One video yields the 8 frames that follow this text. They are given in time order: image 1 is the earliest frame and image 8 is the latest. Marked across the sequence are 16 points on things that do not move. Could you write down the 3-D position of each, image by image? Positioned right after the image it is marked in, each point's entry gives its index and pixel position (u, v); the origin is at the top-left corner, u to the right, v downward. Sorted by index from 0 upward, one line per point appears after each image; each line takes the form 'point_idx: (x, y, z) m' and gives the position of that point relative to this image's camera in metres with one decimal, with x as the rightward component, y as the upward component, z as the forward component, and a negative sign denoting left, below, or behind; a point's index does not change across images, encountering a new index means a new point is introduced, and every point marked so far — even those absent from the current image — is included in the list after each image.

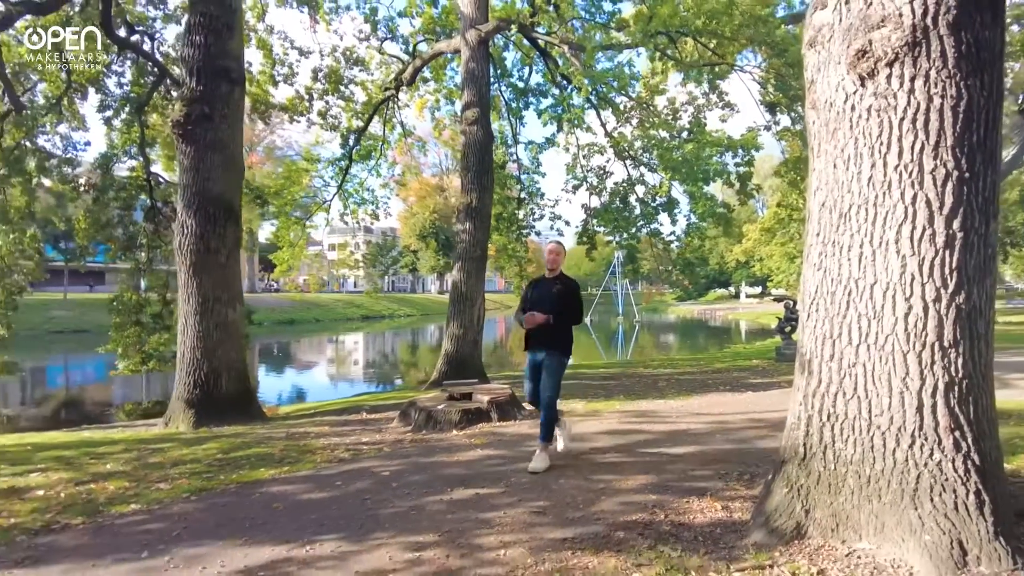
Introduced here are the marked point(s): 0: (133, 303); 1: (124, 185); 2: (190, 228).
0: (-10.0, -0.4, +16.2) m
1: (-10.1, +2.6, +15.9) m
2: (-5.2, +1.0, +9.9) m
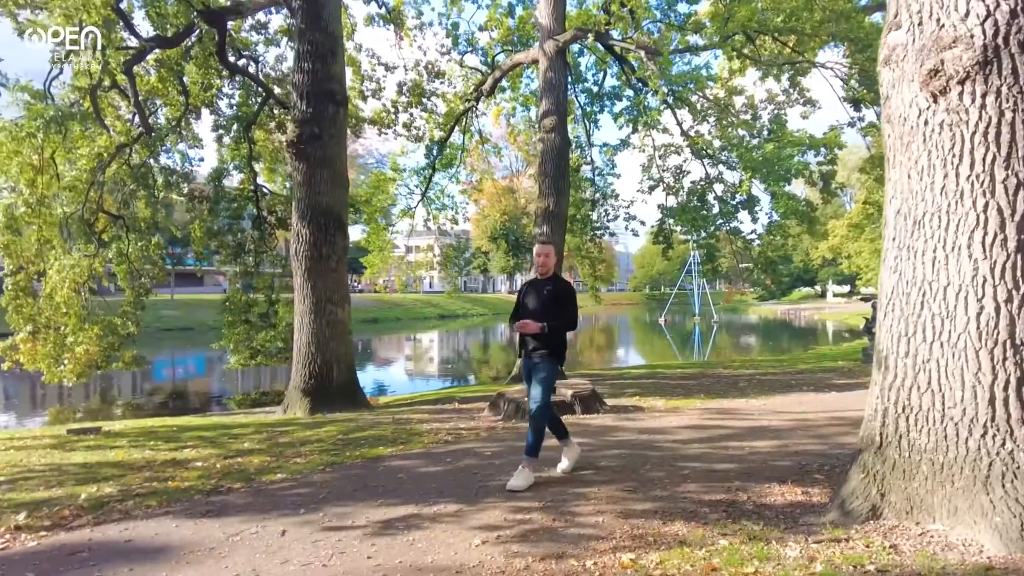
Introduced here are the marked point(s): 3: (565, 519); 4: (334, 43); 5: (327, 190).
0: (-7.9, -0.4, +17.8) m
1: (-8.0, +2.6, +17.5) m
2: (-3.8, +0.9, +11.0) m
3: (+0.4, -1.7, +4.5) m
4: (-3.4, +4.5, +11.4) m
5: (-3.4, +1.8, +11.1) m
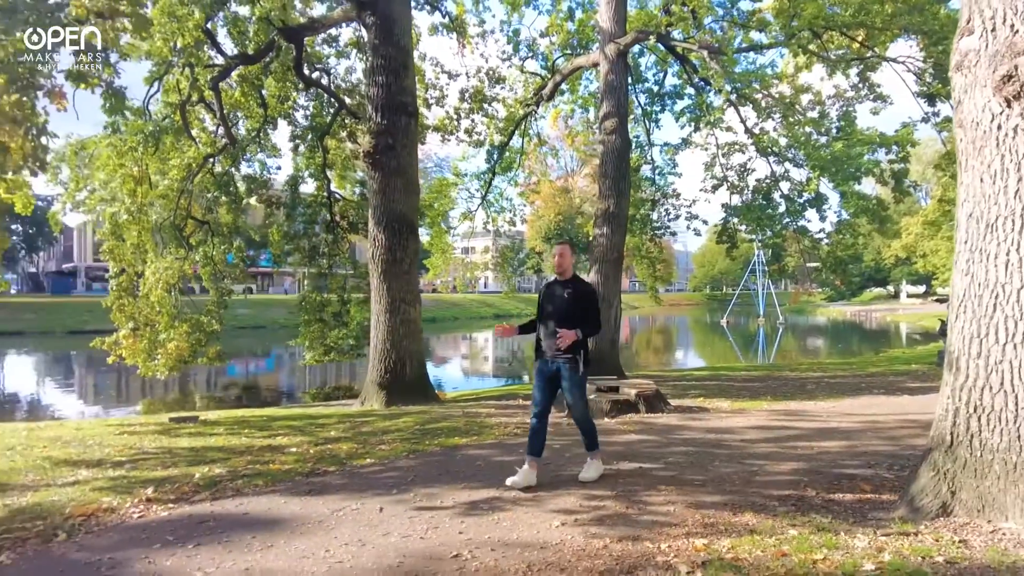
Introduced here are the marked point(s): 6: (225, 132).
0: (-6.0, -0.5, +18.8) m
1: (-6.2, +2.5, +18.5) m
2: (-2.6, +0.9, +11.6) m
3: (+1.0, -1.7, +4.8) m
4: (-2.2, +4.5, +12.0) m
5: (-2.2, +1.8, +11.7) m
6: (-7.6, +4.1, +16.2) m
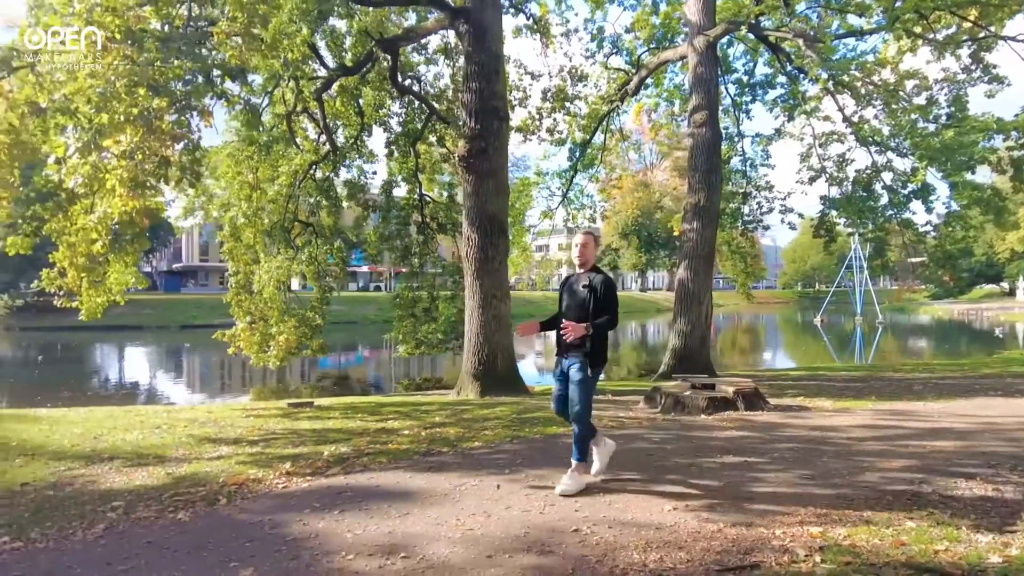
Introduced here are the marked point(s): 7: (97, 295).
0: (-3.3, -0.4, +19.7) m
1: (-3.5, +2.6, +19.4) m
2: (-0.8, +1.0, +12.1) m
3: (+1.9, -1.7, +4.9) m
4: (-0.3, +4.6, +12.4) m
5: (-0.4, +1.8, +12.2) m
6: (-5.2, +4.2, +17.3) m
7: (-8.3, -0.1, +12.2) m
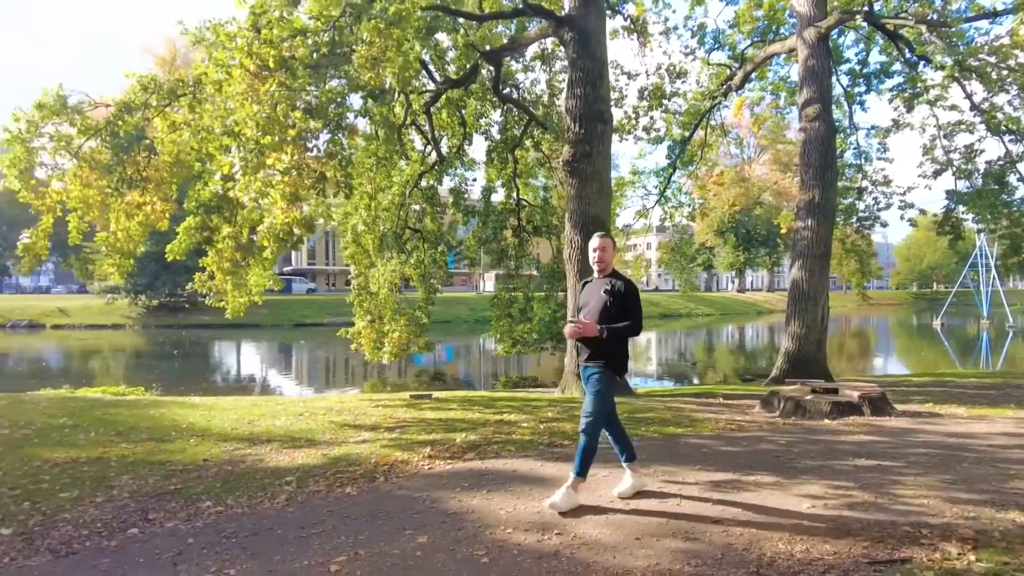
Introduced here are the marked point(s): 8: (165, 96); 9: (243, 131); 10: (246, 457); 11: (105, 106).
0: (-0.1, -0.4, +20.3) m
1: (-0.3, +2.6, +20.1) m
2: (+1.4, +1.0, +12.5) m
3: (+3.0, -1.7, +4.9) m
4: (+1.9, +4.6, +12.7) m
5: (+1.8, +1.8, +12.5) m
6: (-2.3, +4.1, +18.2) m
7: (-6.1, -0.1, +13.6) m
8: (-6.7, +3.7, +11.8) m
9: (-4.0, +2.3, +9.2) m
10: (-3.3, -2.1, +7.6) m
11: (-7.9, +3.5, +11.8) m
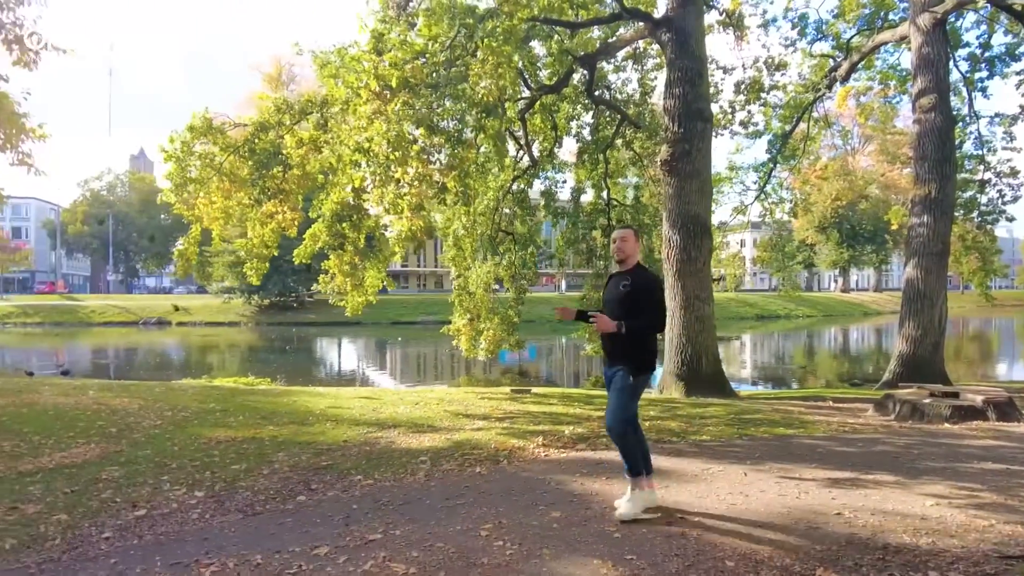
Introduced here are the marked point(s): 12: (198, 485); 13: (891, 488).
0: (+3.1, -0.4, +20.5) m
1: (+2.8, +2.6, +20.4) m
2: (+3.4, +1.0, +12.6) m
3: (+4.1, -1.7, +4.9) m
4: (+4.0, +4.6, +12.7) m
5: (+3.8, +1.8, +12.6) m
6: (+0.6, +4.2, +18.8) m
7: (-3.7, -0.1, +14.7) m
8: (-4.7, +3.7, +13.1) m
9: (-2.3, +2.3, +10.0) m
10: (-1.8, -2.1, +8.4) m
11: (-5.8, +3.5, +13.2) m
12: (-3.3, -2.1, +6.5) m
13: (+3.3, -1.7, +5.4) m
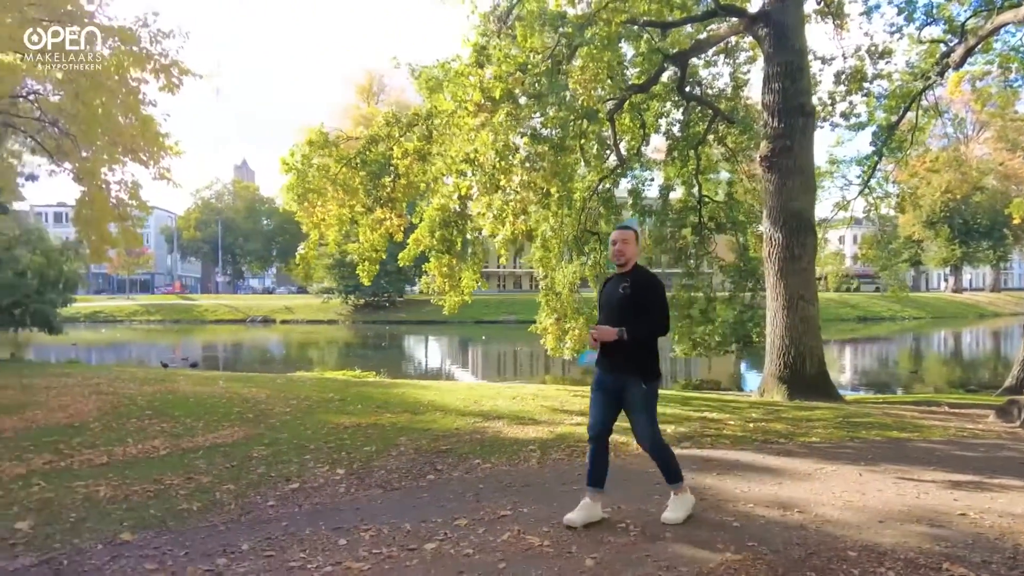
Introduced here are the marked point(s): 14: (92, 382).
0: (+6.1, -0.4, +20.3) m
1: (+5.8, +2.6, +20.2) m
2: (+5.4, +1.0, +12.4) m
3: (+5.1, -1.7, +4.7) m
4: (+6.0, +4.6, +12.5) m
5: (+5.8, +1.8, +12.3) m
6: (+3.4, +4.2, +18.9) m
7: (-1.4, -0.1, +15.5) m
8: (-2.5, +3.7, +14.0) m
9: (-0.6, +2.3, +10.6) m
10: (-0.3, -2.1, +9.0) m
11: (-3.7, +3.5, +14.2) m
12: (-2.1, -2.1, +7.3) m
13: (+4.4, -1.7, +5.3) m
14: (-10.6, -2.4, +15.4) m
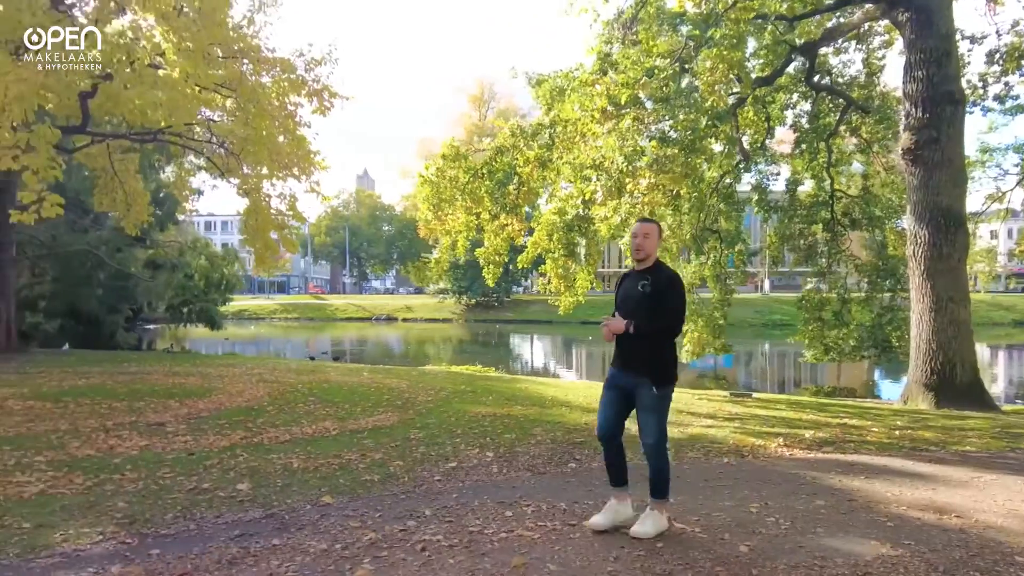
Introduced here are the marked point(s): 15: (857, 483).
0: (+10.0, -0.4, +19.4) m
1: (+9.7, +2.6, +19.4) m
2: (+8.0, +0.9, +11.8) m
3: (+6.3, -1.7, +4.2) m
4: (+8.5, +4.6, +11.8) m
5: (+8.3, +1.8, +11.6) m
6: (+7.1, +4.1, +18.5) m
7: (+1.7, -0.2, +15.9) m
8: (+0.4, +3.7, +14.6) m
9: (+1.7, +2.3, +11.0) m
10: (+1.7, -2.1, +9.4) m
11: (-0.7, +3.5, +15.1) m
12: (-0.3, -2.1, +8.0) m
13: (+5.7, -1.7, +4.9) m
14: (-7.3, -2.4, +17.4) m
15: (+3.4, -1.9, +6.1) m
